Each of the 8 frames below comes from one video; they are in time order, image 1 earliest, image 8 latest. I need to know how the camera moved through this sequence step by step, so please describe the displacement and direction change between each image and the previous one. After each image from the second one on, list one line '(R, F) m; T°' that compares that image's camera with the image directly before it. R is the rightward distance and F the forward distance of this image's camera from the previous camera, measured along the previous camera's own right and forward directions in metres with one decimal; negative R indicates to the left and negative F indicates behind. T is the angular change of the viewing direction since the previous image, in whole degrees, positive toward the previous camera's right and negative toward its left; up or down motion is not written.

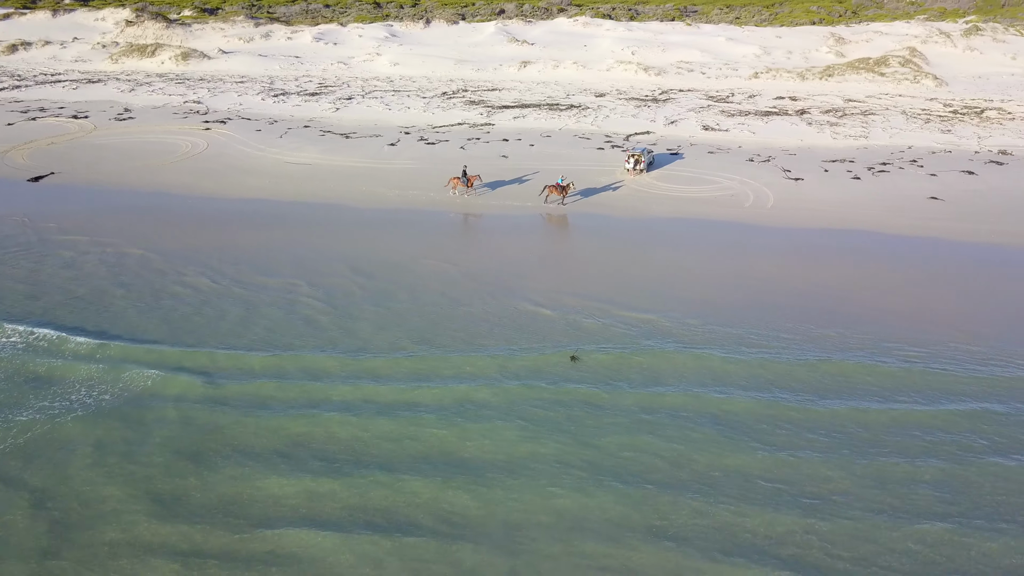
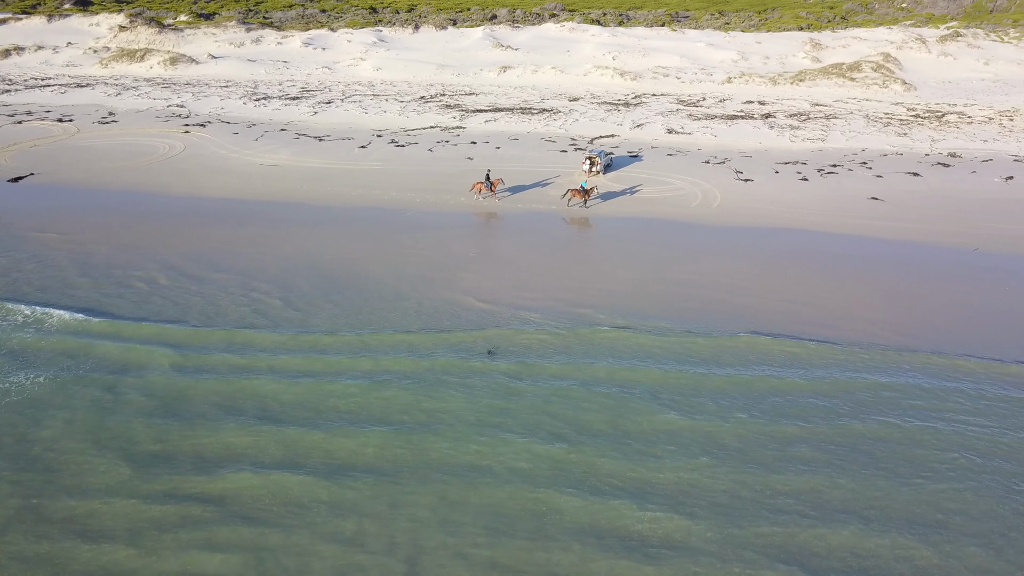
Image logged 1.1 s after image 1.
(+1.1, -0.8) m; 0°
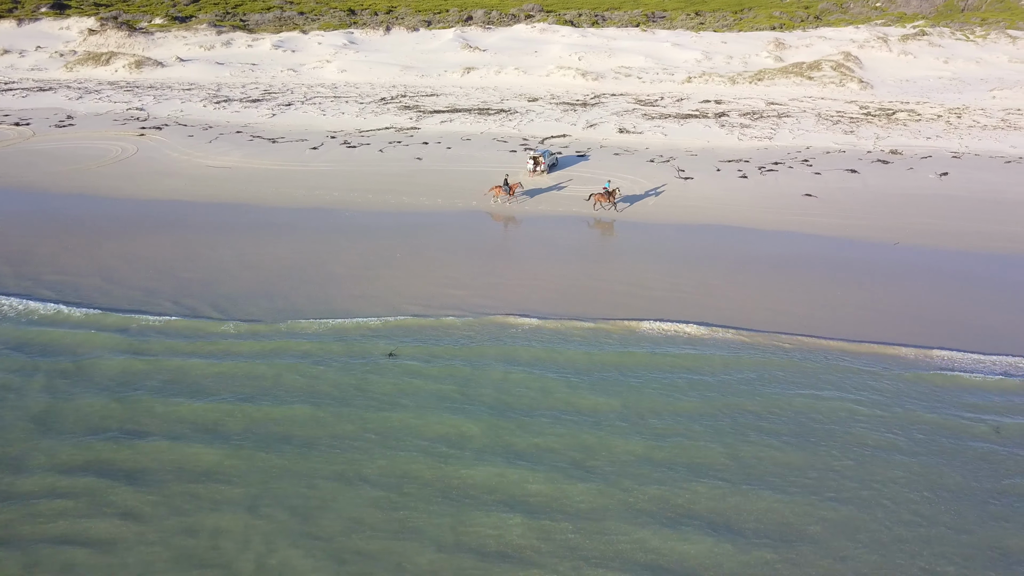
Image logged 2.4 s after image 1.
(+1.1, -0.3) m; +1°
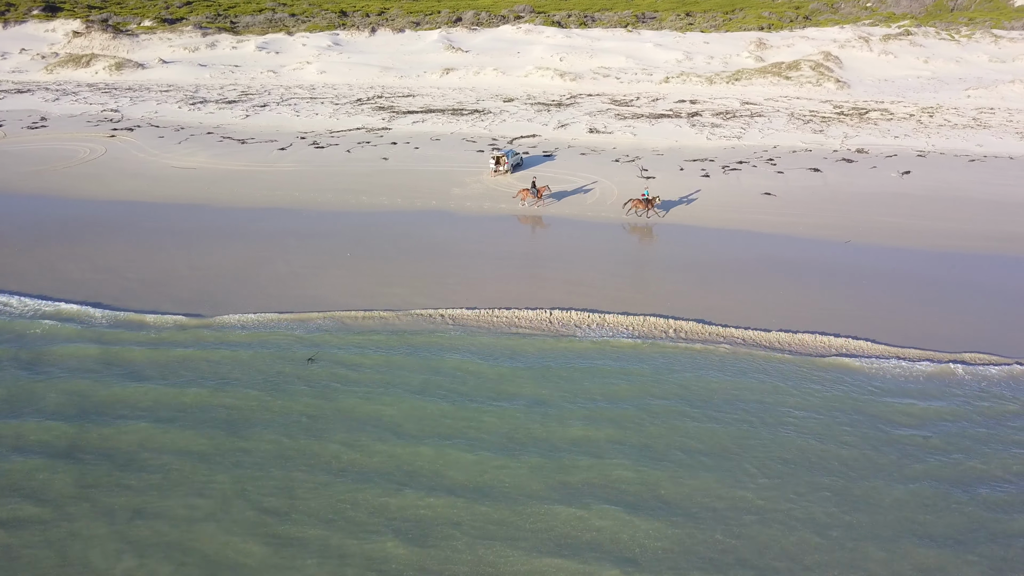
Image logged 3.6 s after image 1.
(+1.0, -0.1) m; 0°
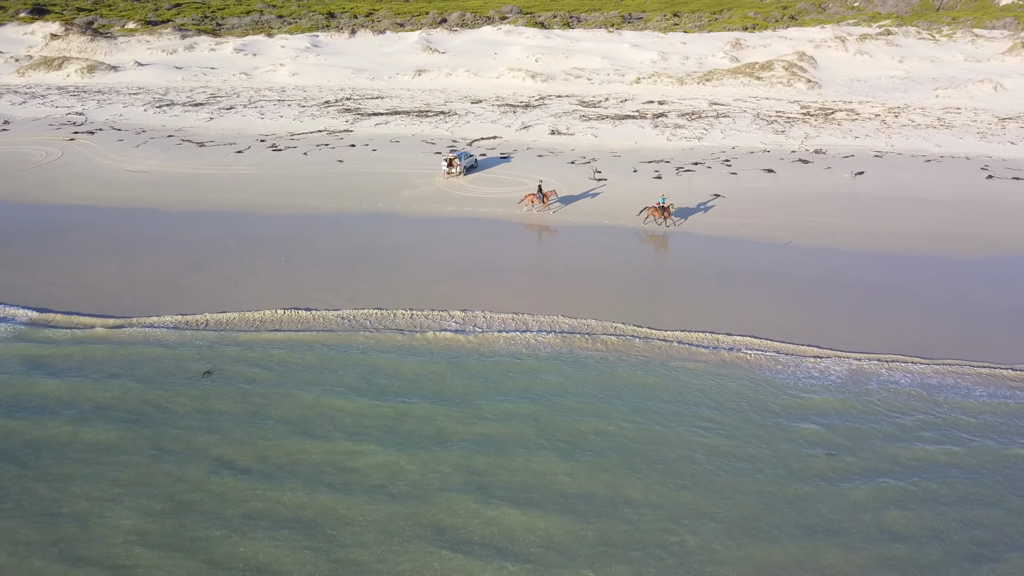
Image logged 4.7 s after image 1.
(+1.2, 0.0) m; 0°
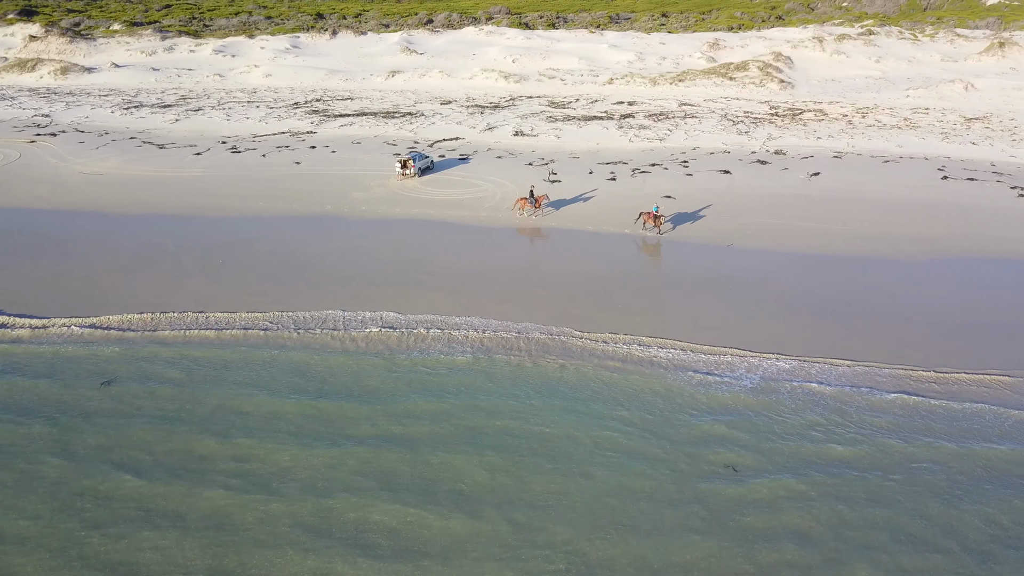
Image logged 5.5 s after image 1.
(+1.2, 0.0) m; 0°
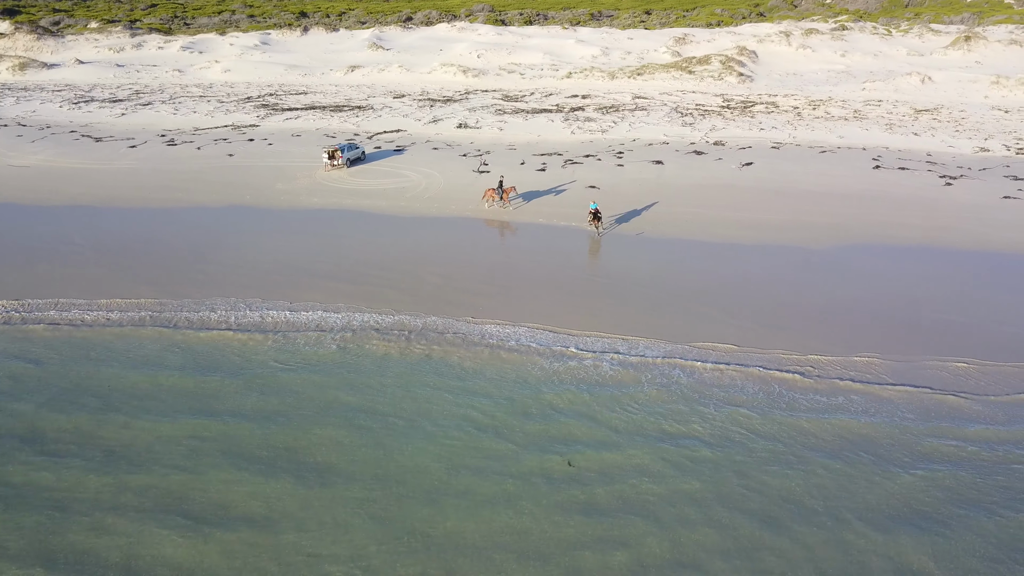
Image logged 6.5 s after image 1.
(+1.8, +0.2) m; 0°
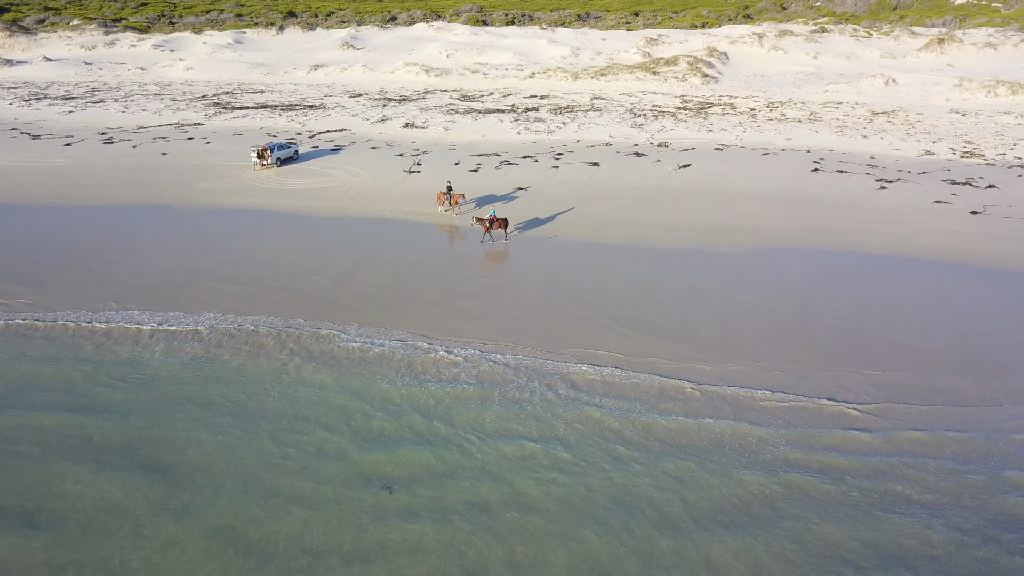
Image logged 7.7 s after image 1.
(+1.8, +0.4) m; 0°
